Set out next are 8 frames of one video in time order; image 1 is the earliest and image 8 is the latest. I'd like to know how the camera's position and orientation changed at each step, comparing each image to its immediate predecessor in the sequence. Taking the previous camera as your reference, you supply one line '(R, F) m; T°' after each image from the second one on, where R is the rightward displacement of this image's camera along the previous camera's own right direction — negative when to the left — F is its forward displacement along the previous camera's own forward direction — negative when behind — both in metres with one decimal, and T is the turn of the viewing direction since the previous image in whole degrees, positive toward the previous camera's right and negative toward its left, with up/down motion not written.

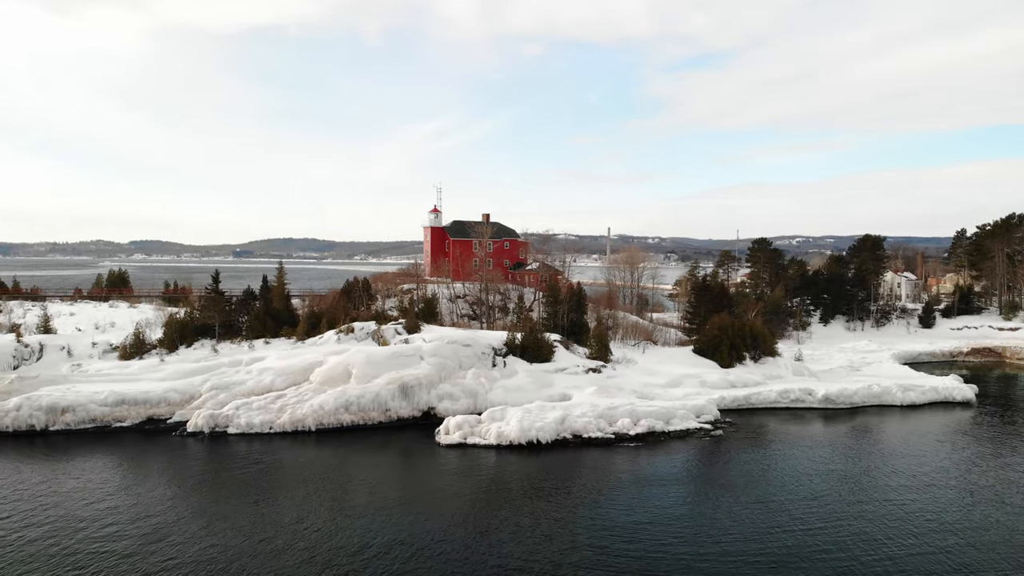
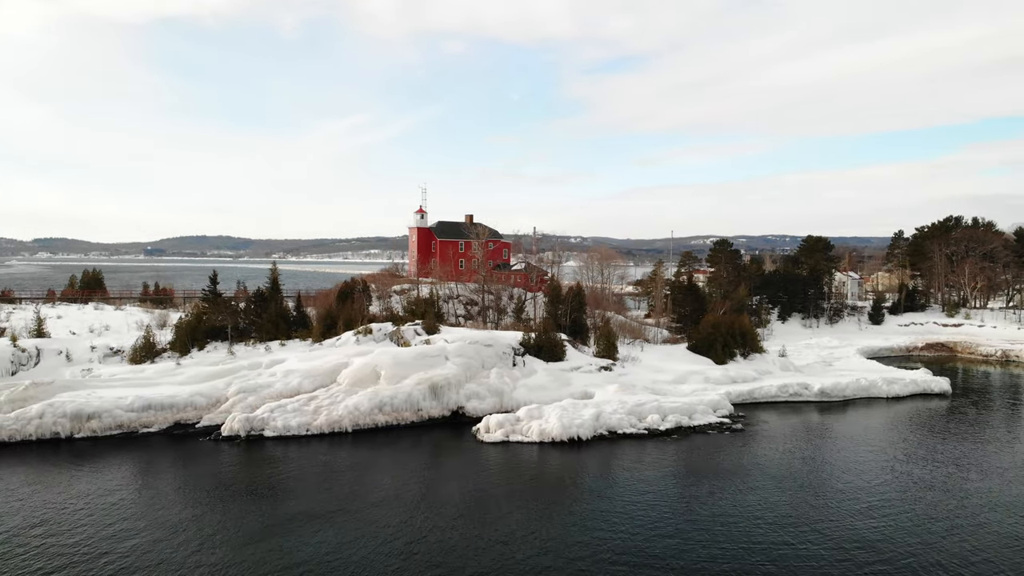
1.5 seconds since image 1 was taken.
(-2.7, -0.4) m; +4°
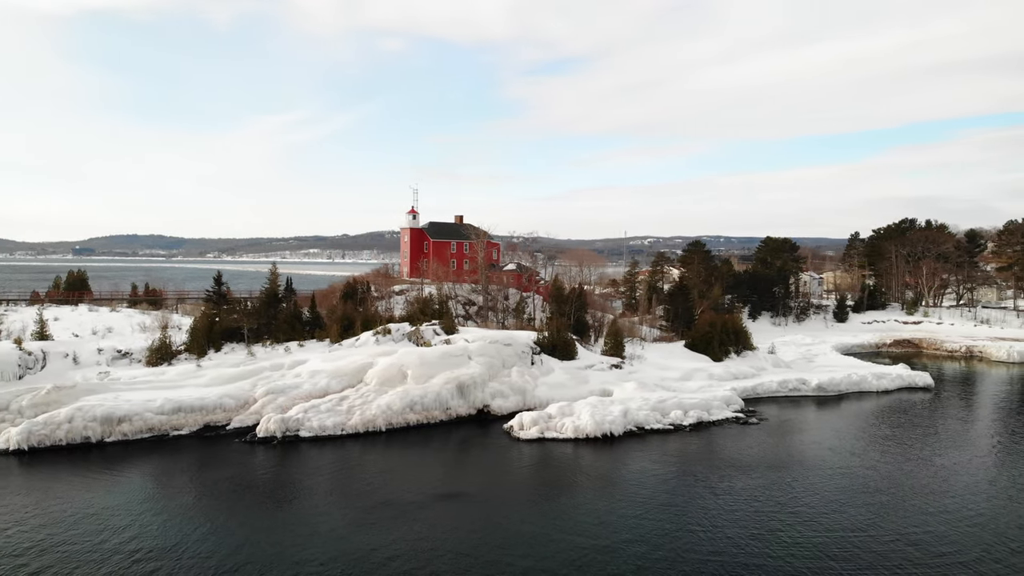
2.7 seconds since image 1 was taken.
(-2.2, -0.4) m; +3°
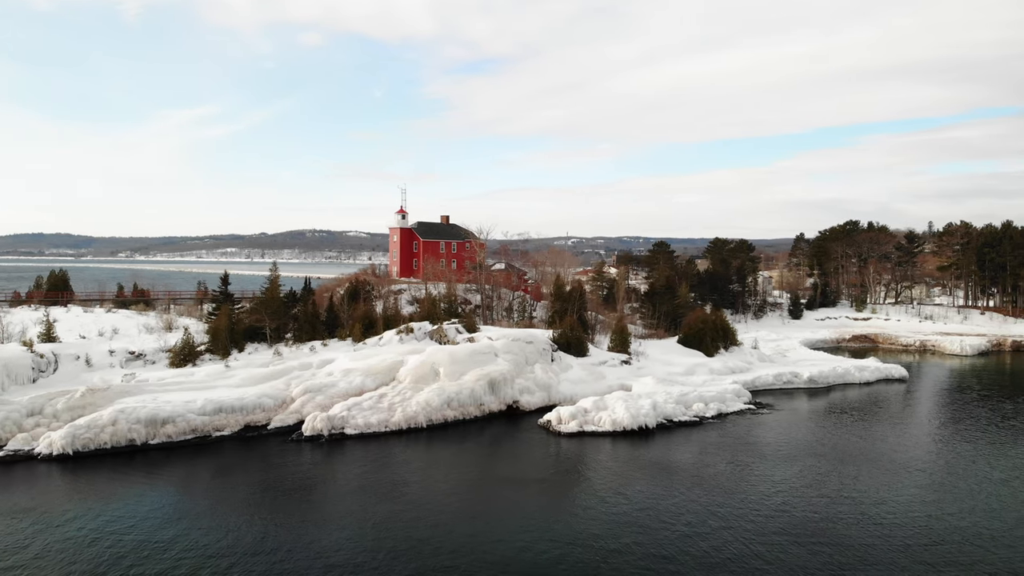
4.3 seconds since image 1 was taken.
(-2.9, -0.7) m; +4°
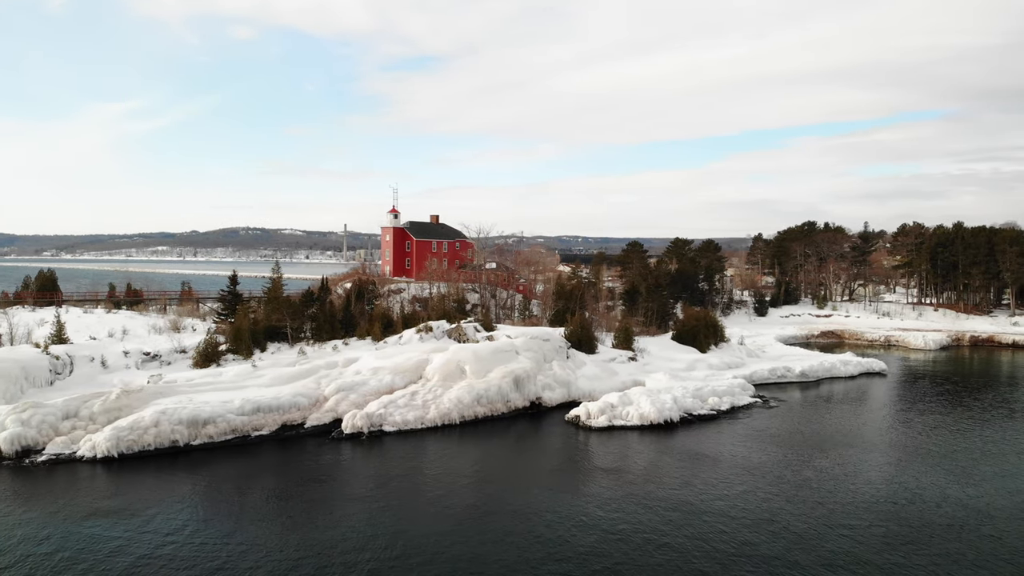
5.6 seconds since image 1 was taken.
(-2.4, -0.7) m; +3°
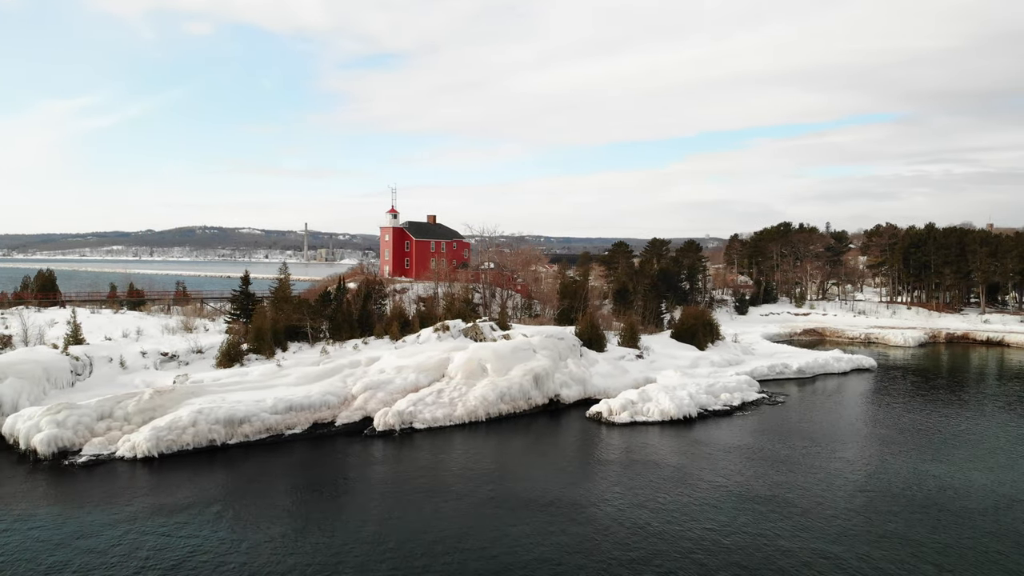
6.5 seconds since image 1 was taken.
(-1.7, -0.6) m; +2°
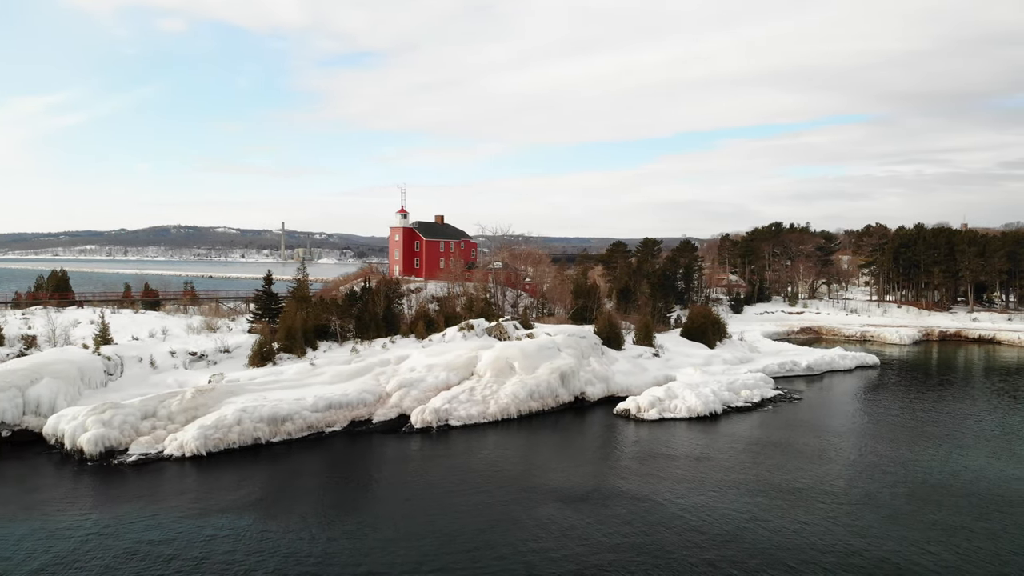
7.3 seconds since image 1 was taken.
(-1.6, -0.4) m; +1°
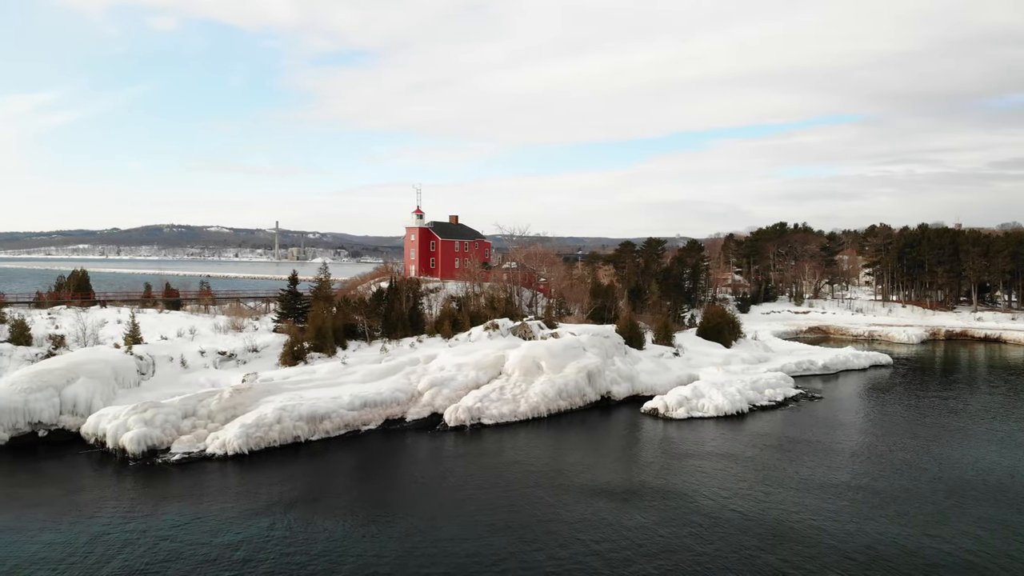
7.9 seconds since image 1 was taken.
(-1.2, -0.2) m; 0°
